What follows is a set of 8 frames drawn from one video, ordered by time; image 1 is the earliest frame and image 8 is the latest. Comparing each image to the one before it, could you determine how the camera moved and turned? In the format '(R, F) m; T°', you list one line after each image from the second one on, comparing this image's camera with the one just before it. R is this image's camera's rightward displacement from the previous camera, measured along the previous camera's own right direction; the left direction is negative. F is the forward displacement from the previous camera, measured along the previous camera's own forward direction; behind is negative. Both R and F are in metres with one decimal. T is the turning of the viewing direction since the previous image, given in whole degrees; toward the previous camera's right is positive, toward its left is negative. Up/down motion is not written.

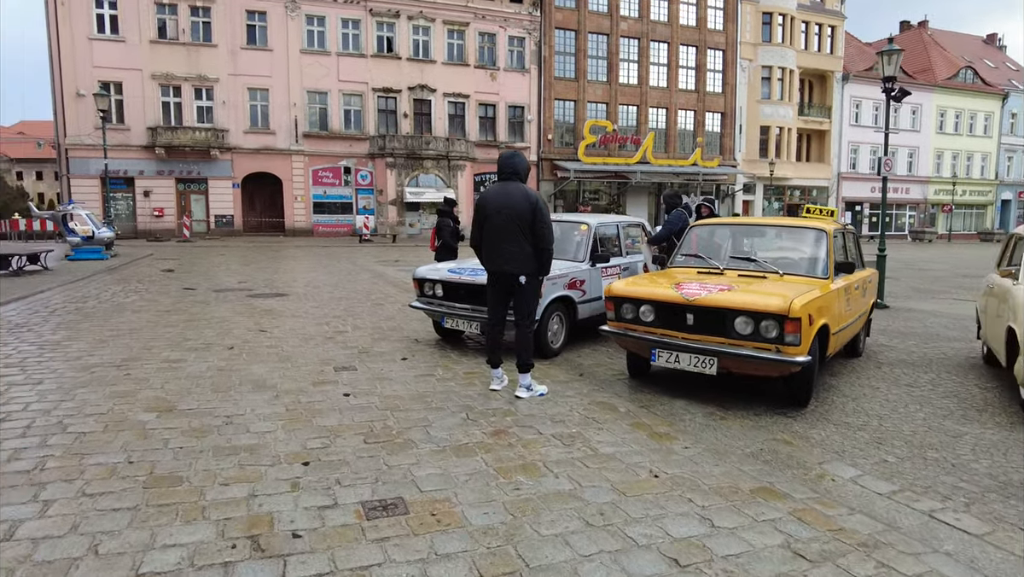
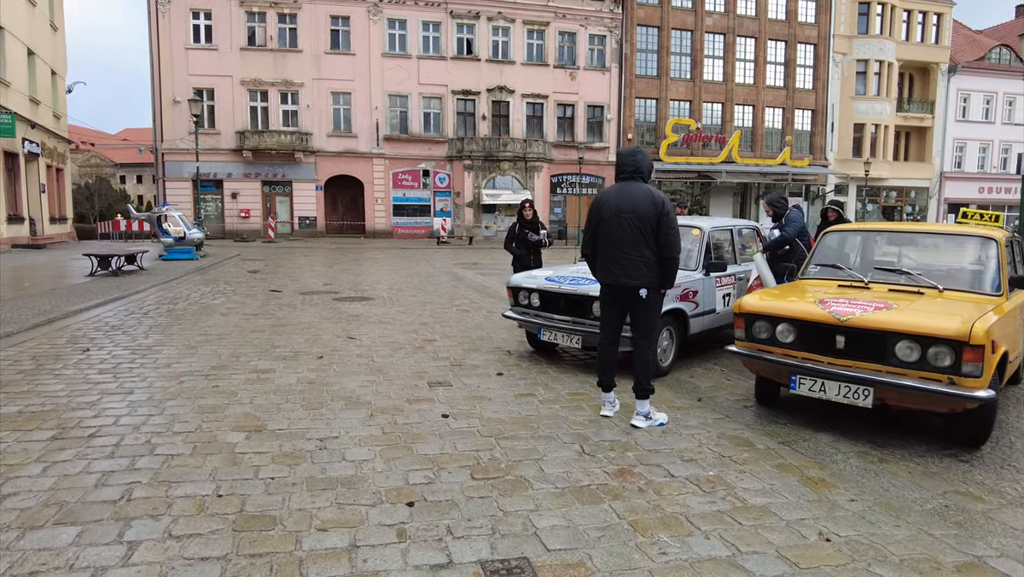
(-0.4, +0.6) m; -6°
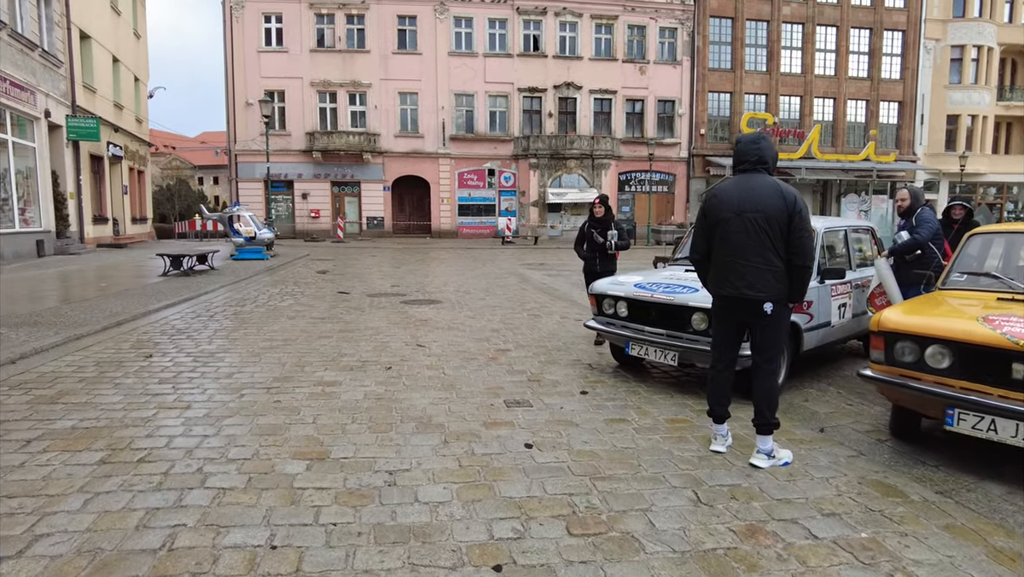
(-0.2, +0.7) m; -5°
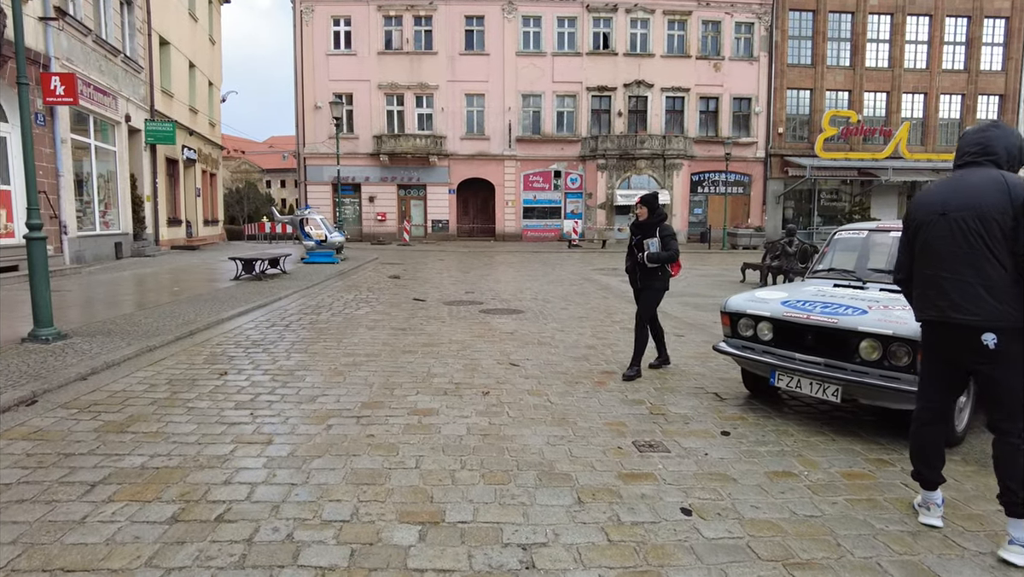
(-0.5, +0.8) m; -5°
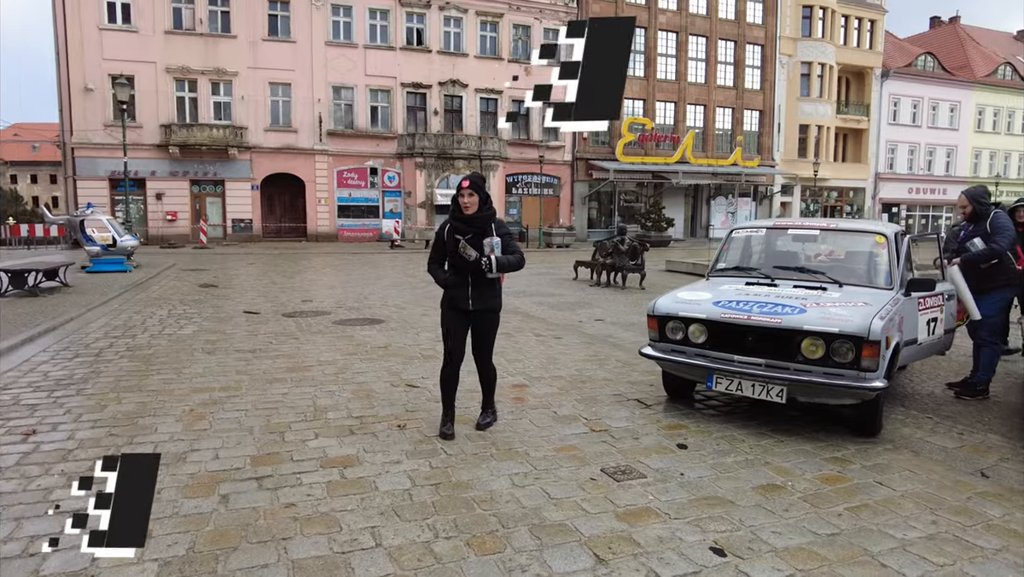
(-0.8, +0.9) m; +17°
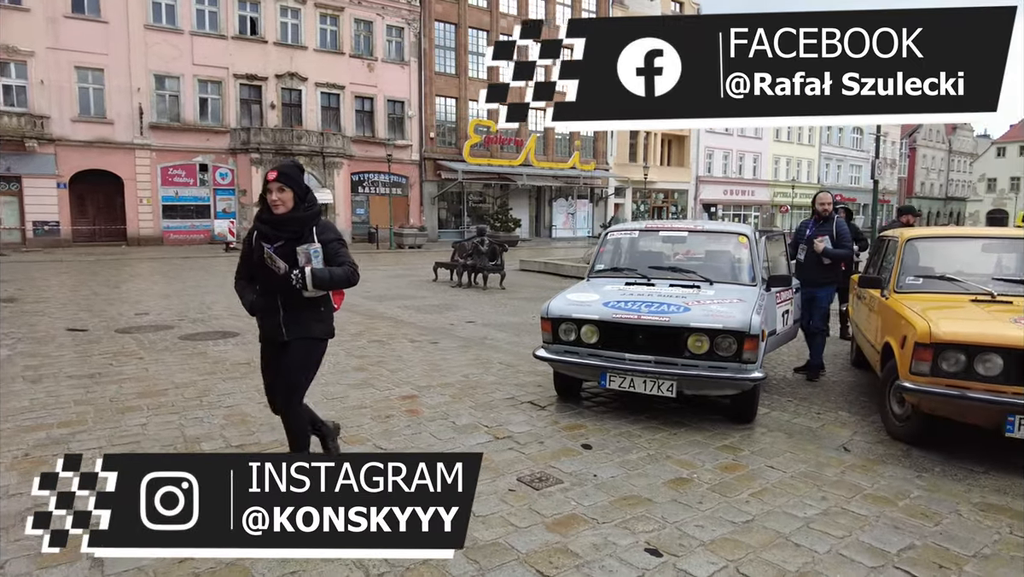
(-0.4, +0.2) m; +14°
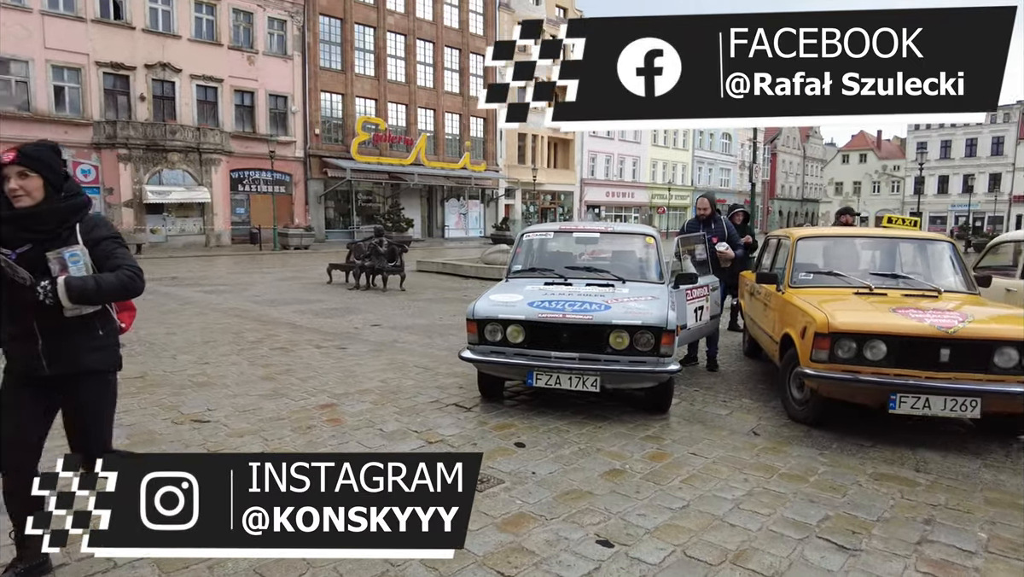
(-0.3, 0.0) m; +10°
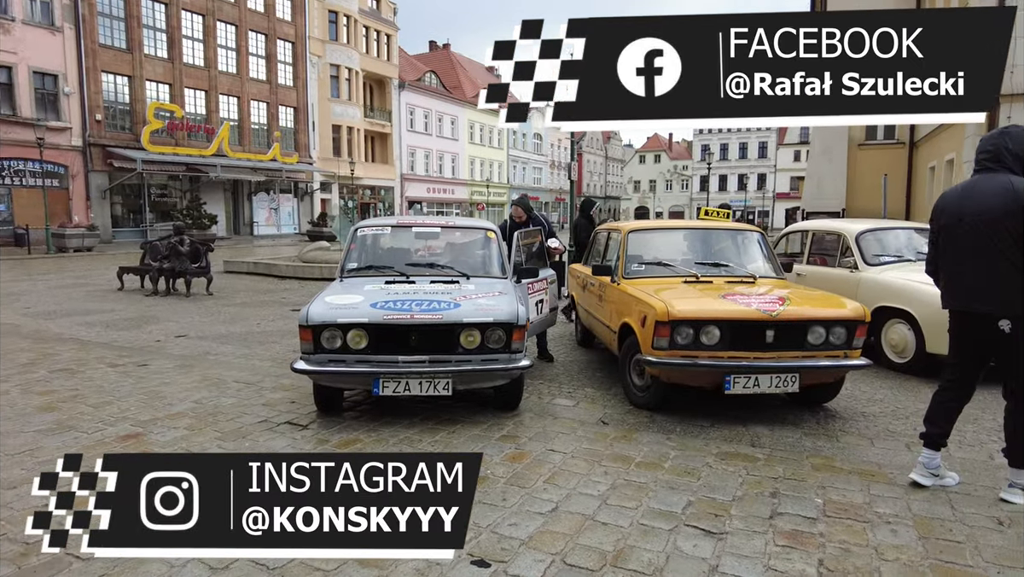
(-0.1, +0.3) m; +15°
